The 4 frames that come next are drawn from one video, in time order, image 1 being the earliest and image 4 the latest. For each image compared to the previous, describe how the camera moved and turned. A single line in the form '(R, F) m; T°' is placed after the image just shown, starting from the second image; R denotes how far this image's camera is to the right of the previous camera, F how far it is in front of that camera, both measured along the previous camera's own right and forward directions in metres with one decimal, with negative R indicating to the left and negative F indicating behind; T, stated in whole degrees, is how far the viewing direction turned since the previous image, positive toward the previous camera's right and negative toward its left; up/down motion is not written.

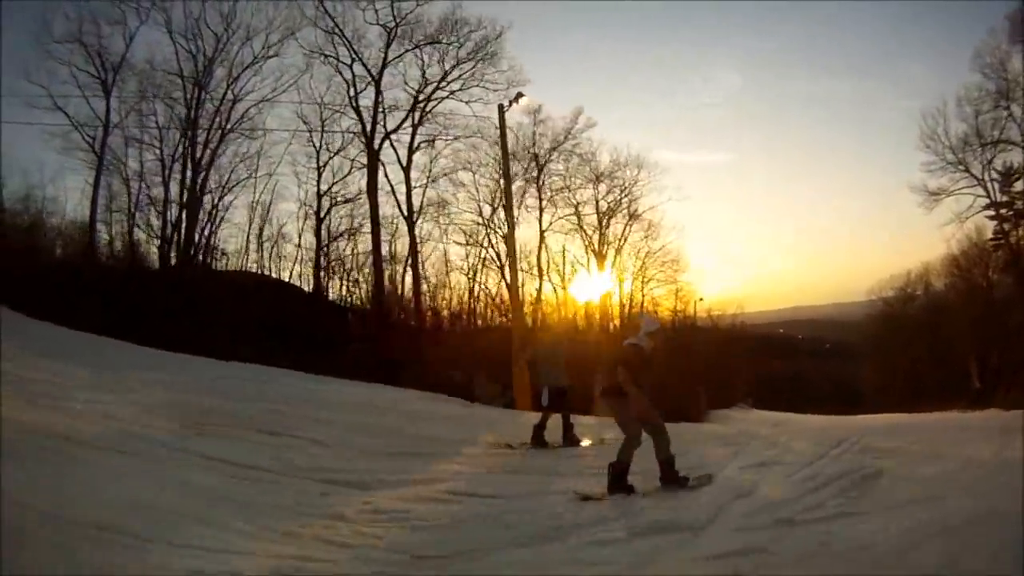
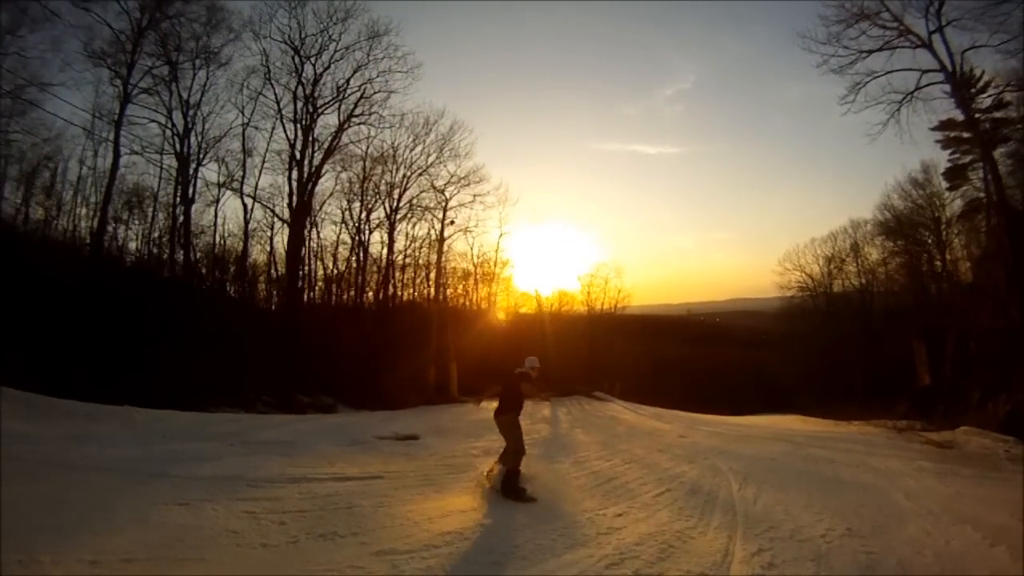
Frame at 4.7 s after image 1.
(+1.3, +5.1) m; -3°
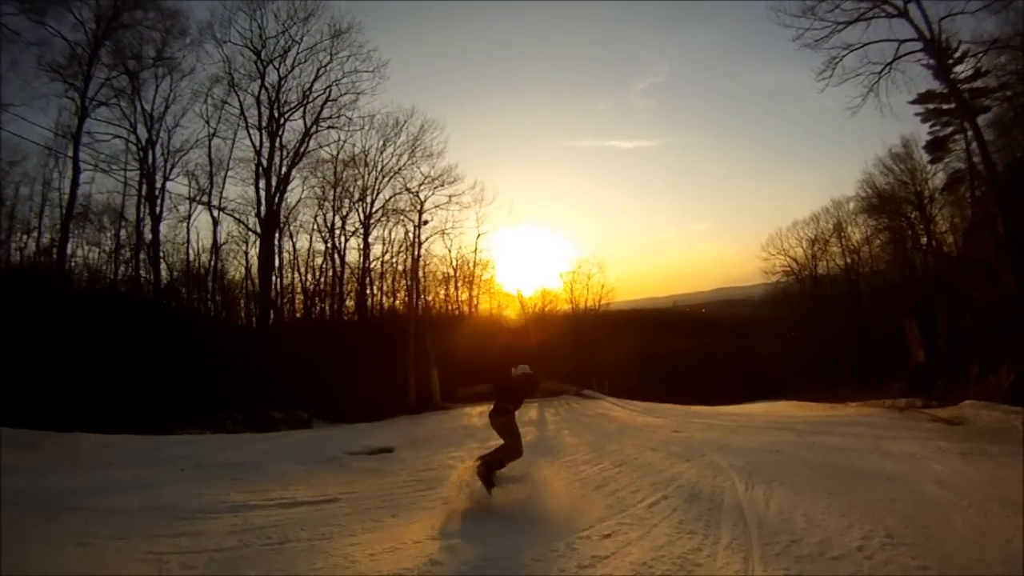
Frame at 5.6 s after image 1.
(+0.1, +0.3) m; +1°
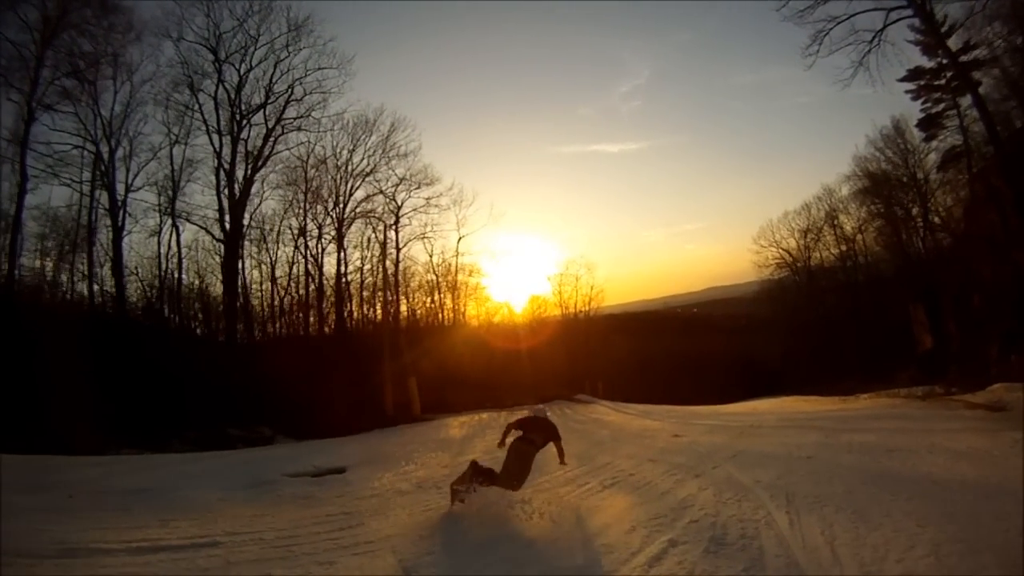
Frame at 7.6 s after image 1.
(+0.1, +0.7) m; +1°
